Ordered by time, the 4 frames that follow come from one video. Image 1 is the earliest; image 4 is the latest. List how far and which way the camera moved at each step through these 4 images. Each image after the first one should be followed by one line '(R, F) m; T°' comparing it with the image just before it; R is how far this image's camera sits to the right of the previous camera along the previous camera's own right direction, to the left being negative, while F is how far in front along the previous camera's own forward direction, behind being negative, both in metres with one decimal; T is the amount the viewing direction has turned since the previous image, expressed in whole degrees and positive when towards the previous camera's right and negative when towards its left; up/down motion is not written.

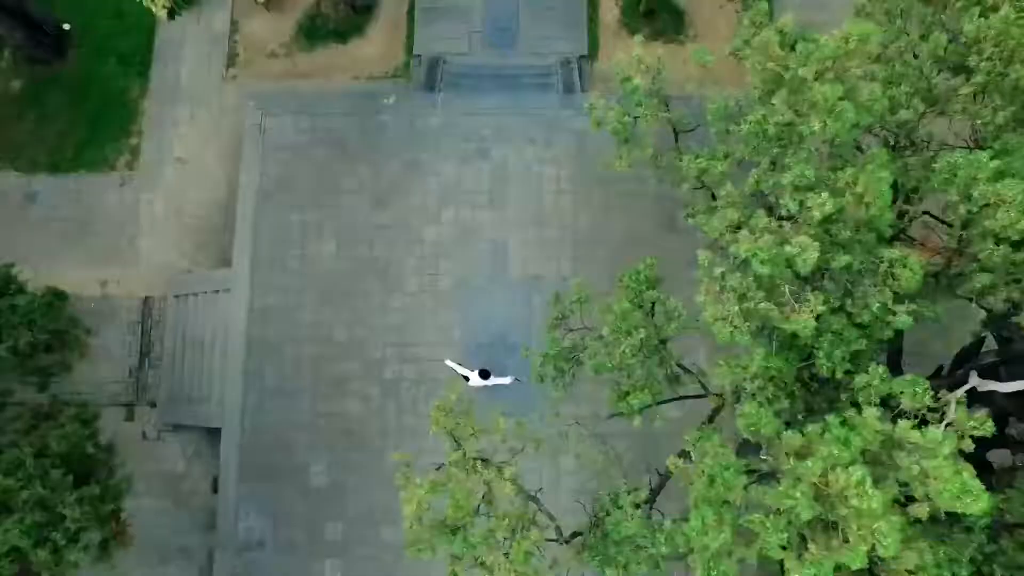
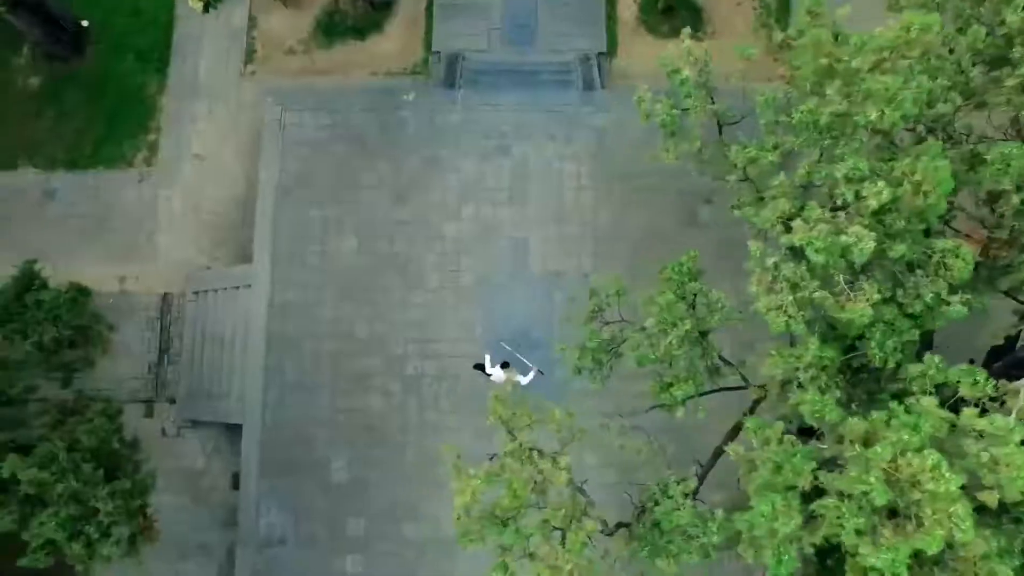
(-1.4, 0.0) m; 0°
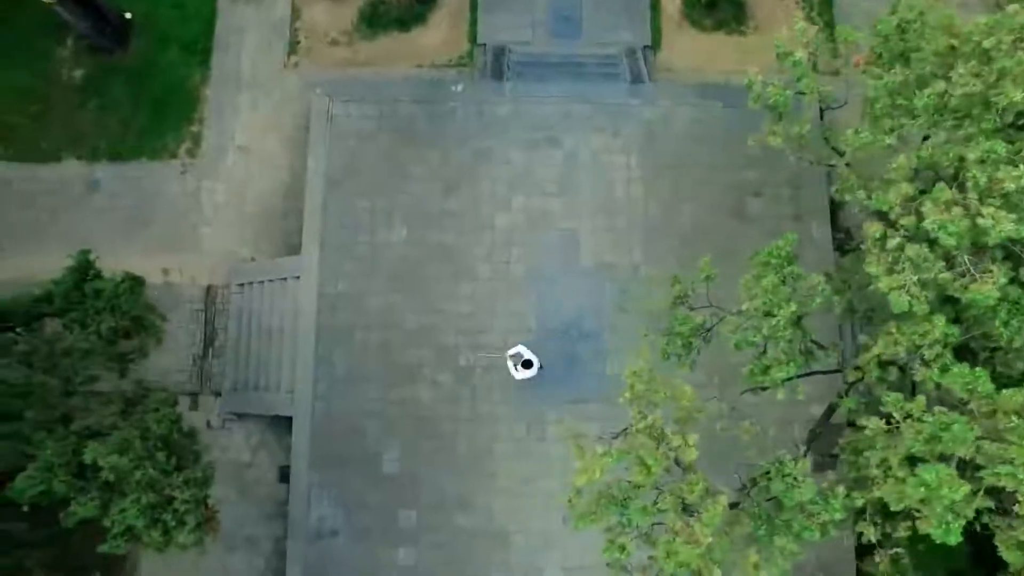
(-3.3, 0.0) m; 0°
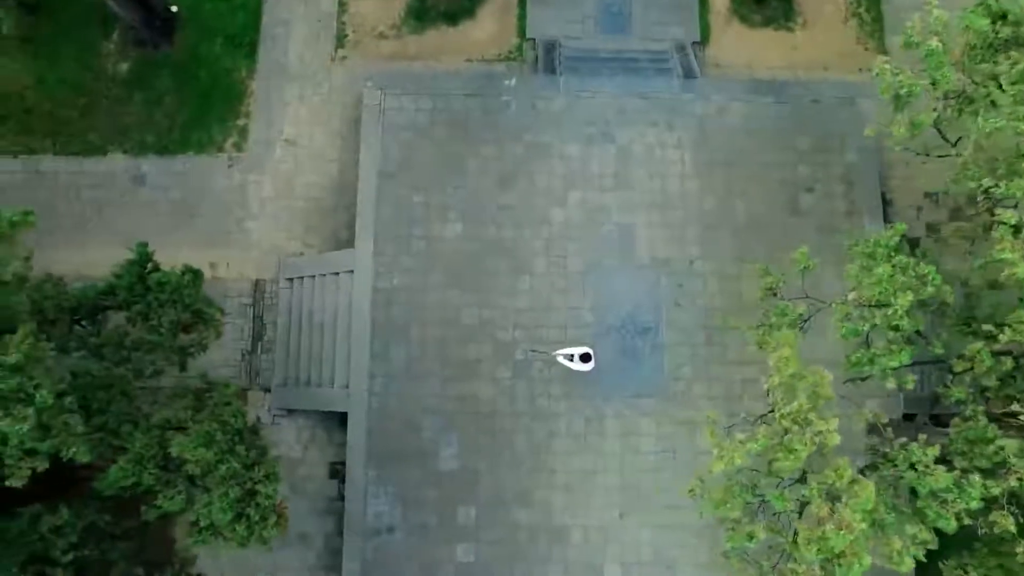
(-3.7, +0.1) m; 0°
